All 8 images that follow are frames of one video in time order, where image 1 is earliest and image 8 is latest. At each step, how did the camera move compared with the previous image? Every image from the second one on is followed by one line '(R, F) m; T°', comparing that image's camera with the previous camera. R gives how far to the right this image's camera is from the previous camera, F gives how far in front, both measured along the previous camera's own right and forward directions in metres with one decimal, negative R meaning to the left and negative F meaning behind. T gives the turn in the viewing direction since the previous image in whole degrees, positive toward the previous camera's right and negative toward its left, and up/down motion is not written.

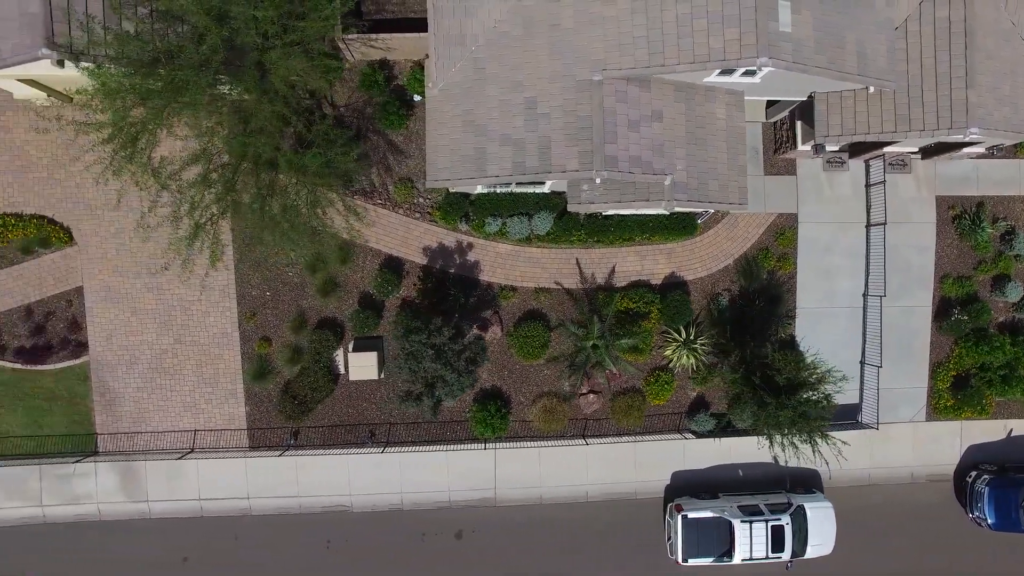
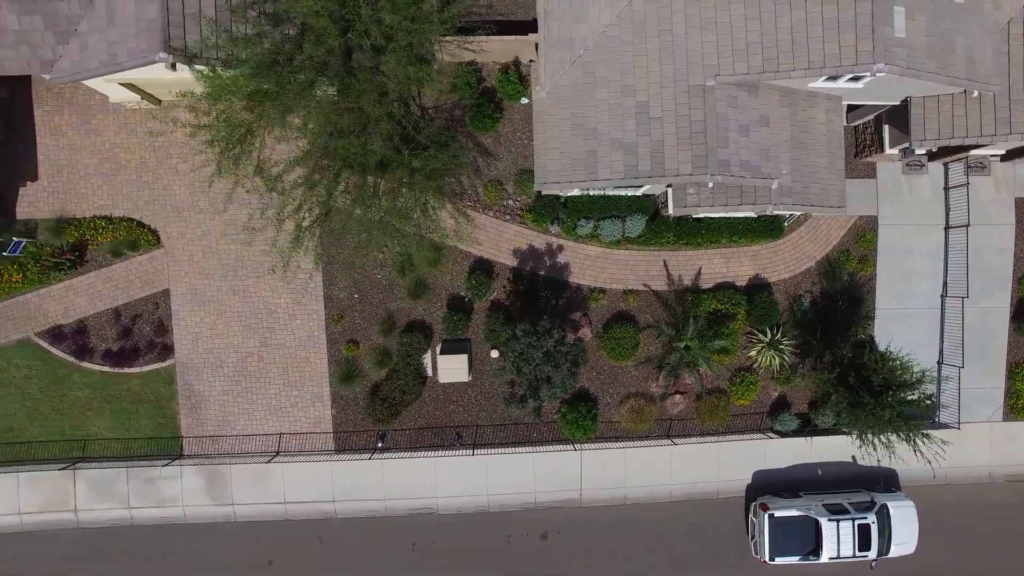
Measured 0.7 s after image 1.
(-2.5, -0.1) m; +1°
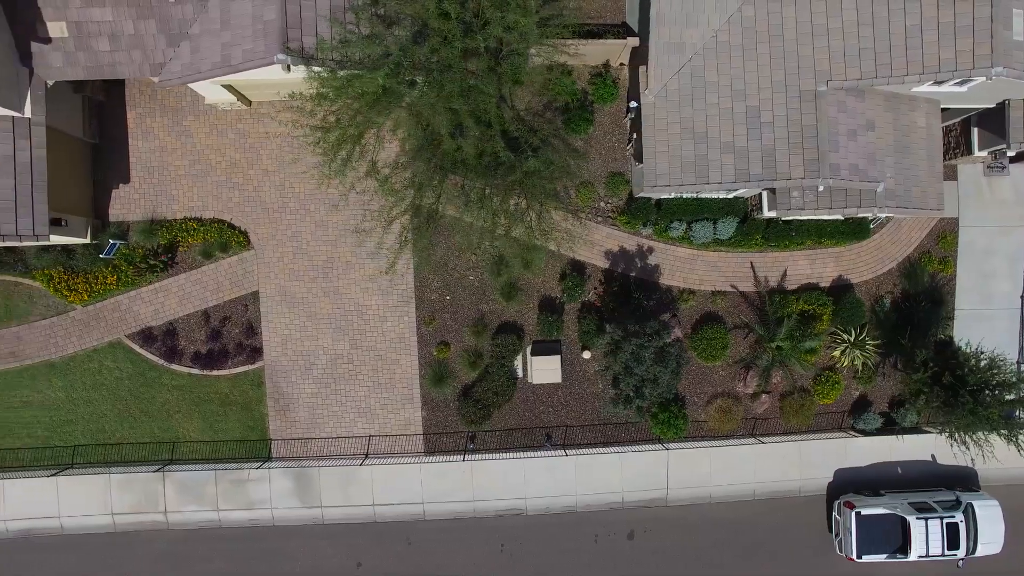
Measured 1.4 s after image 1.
(-2.6, -0.1) m; +1°
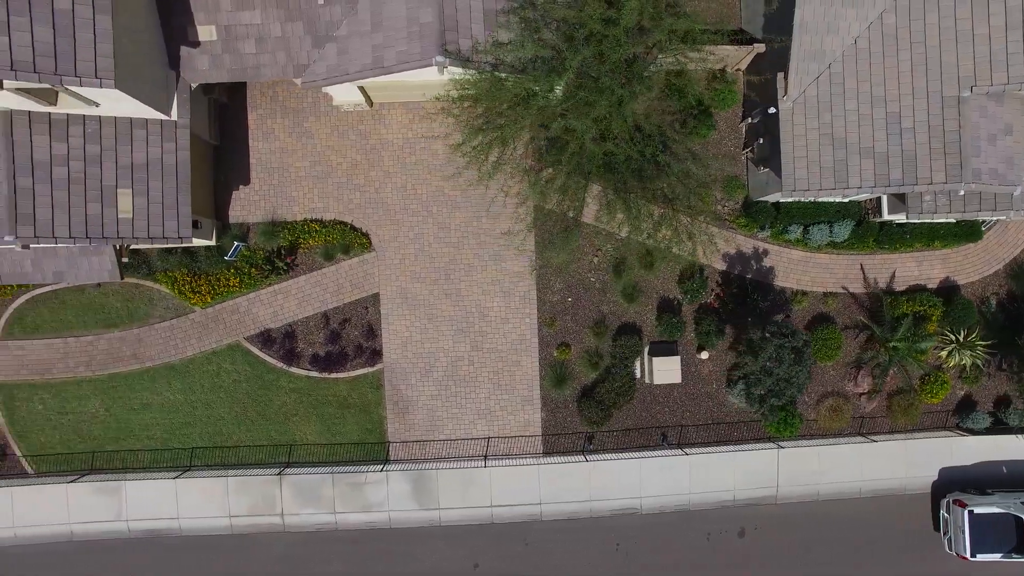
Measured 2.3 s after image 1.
(-3.5, -0.1) m; +1°
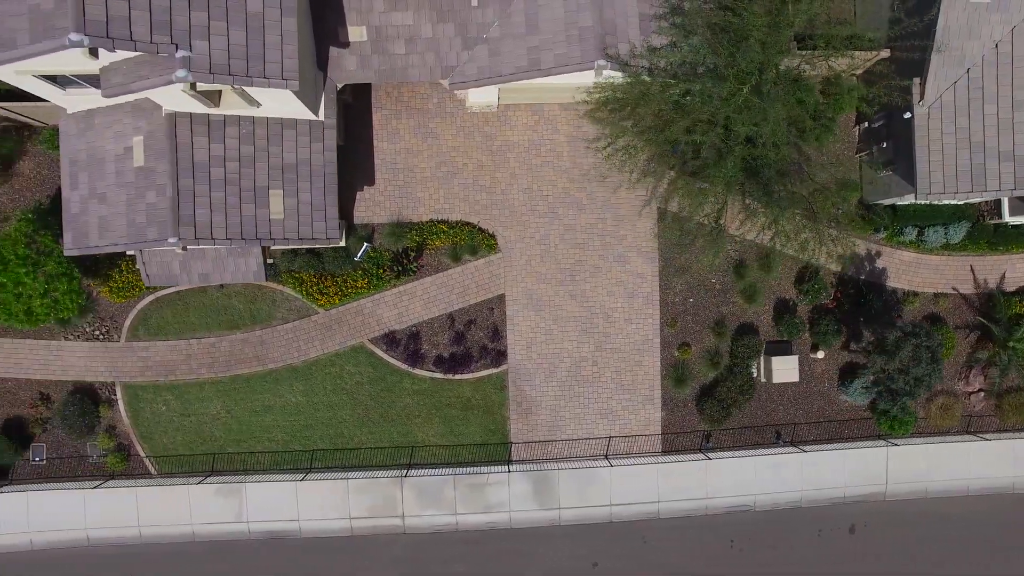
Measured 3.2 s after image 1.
(-3.5, 0.0) m; +1°
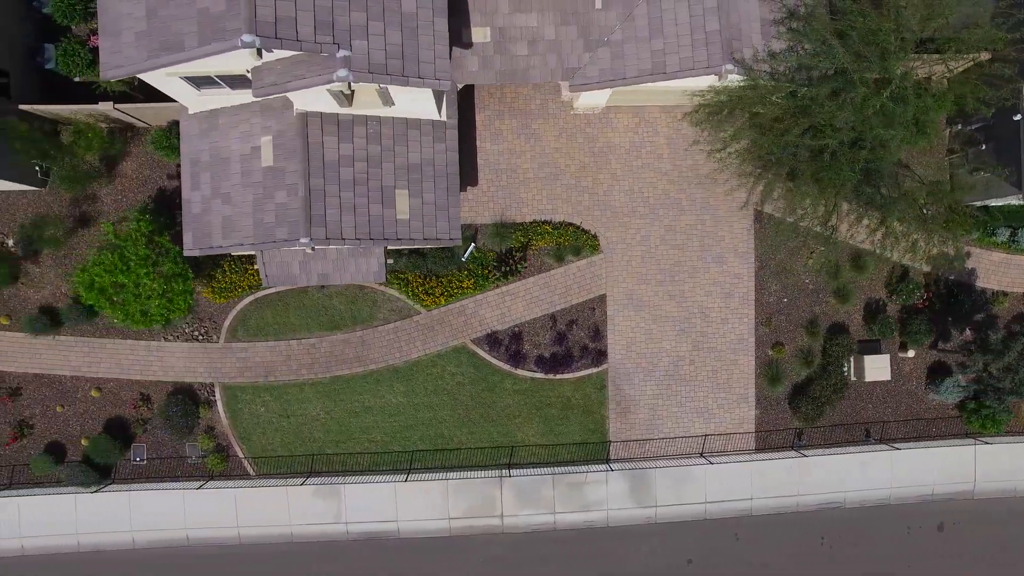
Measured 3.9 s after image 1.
(-2.8, -0.1) m; +1°
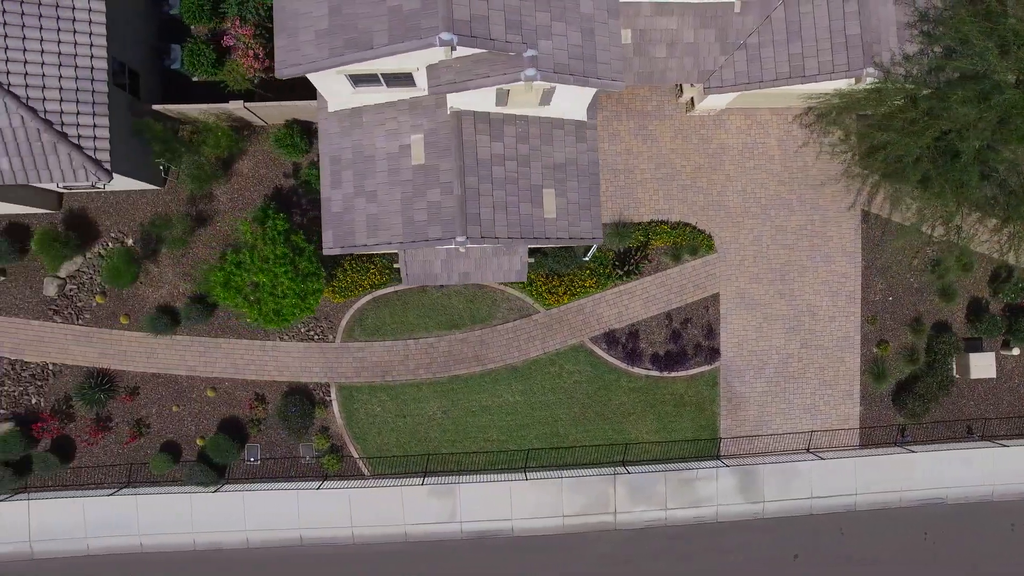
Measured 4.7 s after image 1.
(-3.4, -0.1) m; +1°
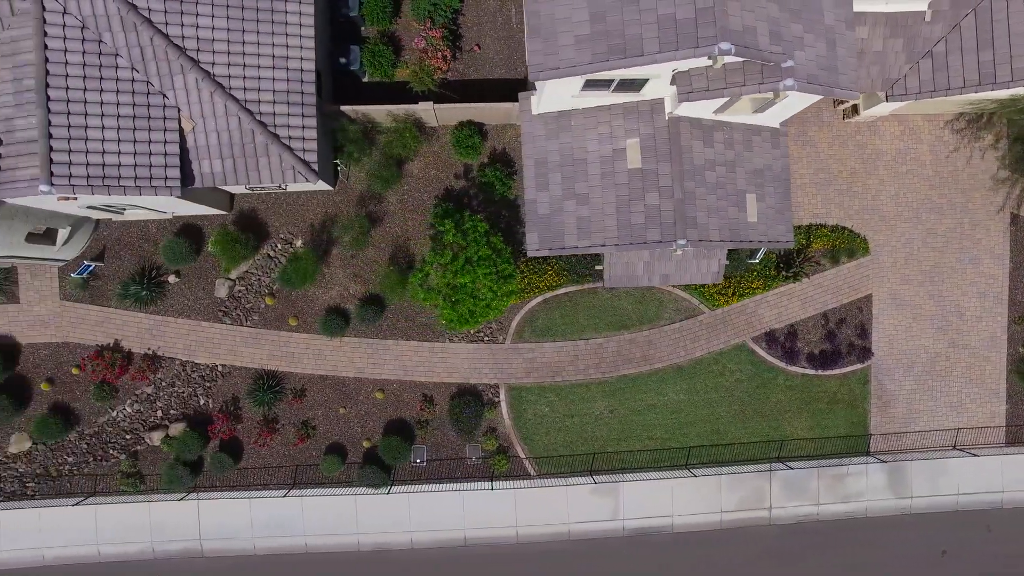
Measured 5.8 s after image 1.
(-4.9, -0.1) m; +2°
